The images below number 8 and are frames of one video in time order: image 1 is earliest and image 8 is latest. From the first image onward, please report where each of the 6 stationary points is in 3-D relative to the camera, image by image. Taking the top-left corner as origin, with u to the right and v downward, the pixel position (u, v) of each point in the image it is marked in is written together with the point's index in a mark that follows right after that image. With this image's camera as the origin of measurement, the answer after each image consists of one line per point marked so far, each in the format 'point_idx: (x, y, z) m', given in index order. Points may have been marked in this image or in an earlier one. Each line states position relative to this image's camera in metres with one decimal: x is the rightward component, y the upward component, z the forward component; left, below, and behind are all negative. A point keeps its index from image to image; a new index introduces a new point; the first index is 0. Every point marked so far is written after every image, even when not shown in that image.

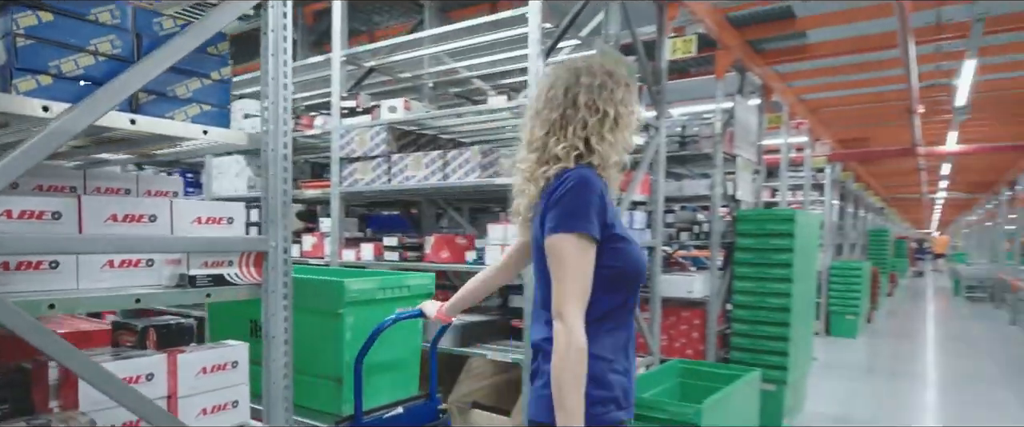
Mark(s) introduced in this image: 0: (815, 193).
0: (+4.3, +0.3, +8.9) m
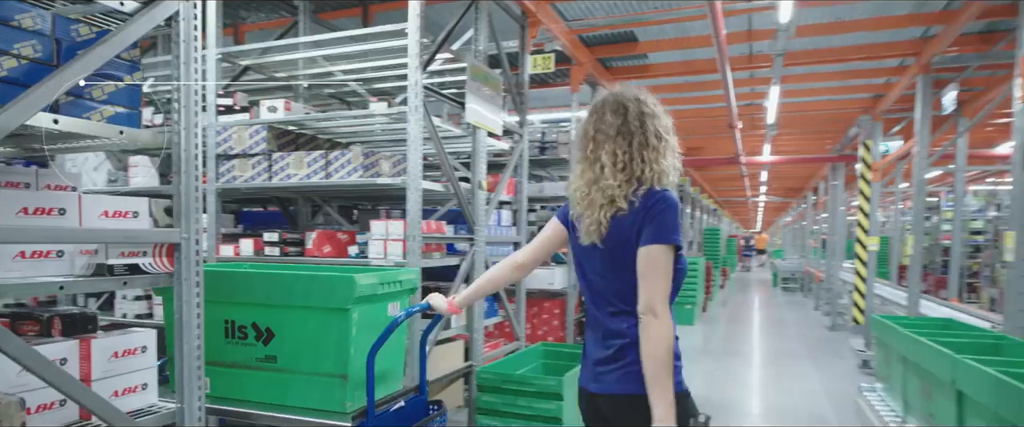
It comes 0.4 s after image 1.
0: (+2.2, +0.3, +9.8) m
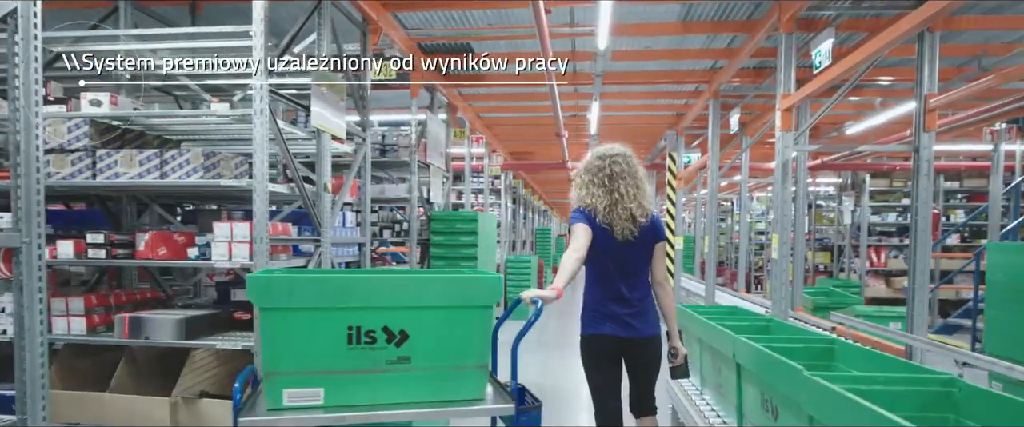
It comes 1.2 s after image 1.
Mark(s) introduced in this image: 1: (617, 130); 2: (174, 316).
0: (-0.3, +0.3, +10.3) m
1: (+1.3, +1.1, +8.2) m
2: (-1.5, -0.4, +2.7) m
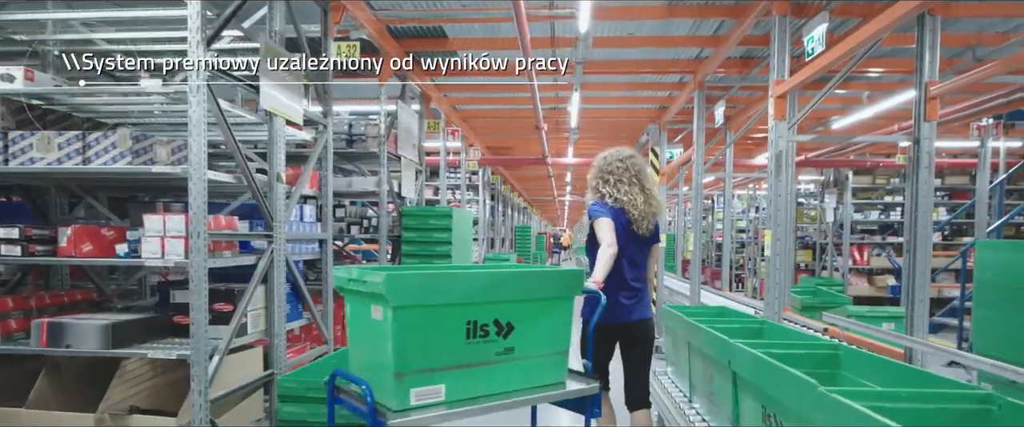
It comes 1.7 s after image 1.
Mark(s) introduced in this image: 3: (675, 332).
0: (-0.7, +0.3, +10.0) m
1: (+1.1, +1.1, +8.0) m
2: (-1.6, -0.4, +2.4) m
3: (+0.9, -0.7, +3.6) m
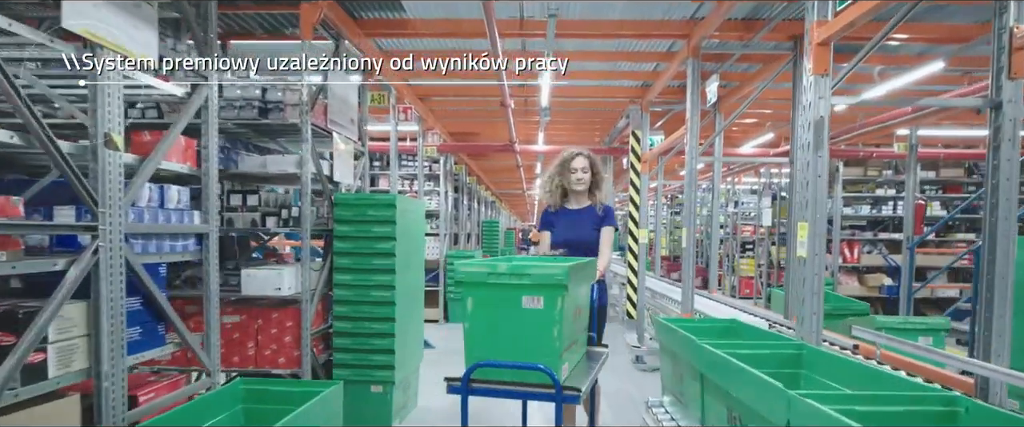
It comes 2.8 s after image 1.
0: (-1.2, +0.4, +9.1) m
1: (+0.7, +1.2, +7.1) m
2: (-1.7, -0.3, +1.4) m
3: (+0.7, -0.6, +2.8) m
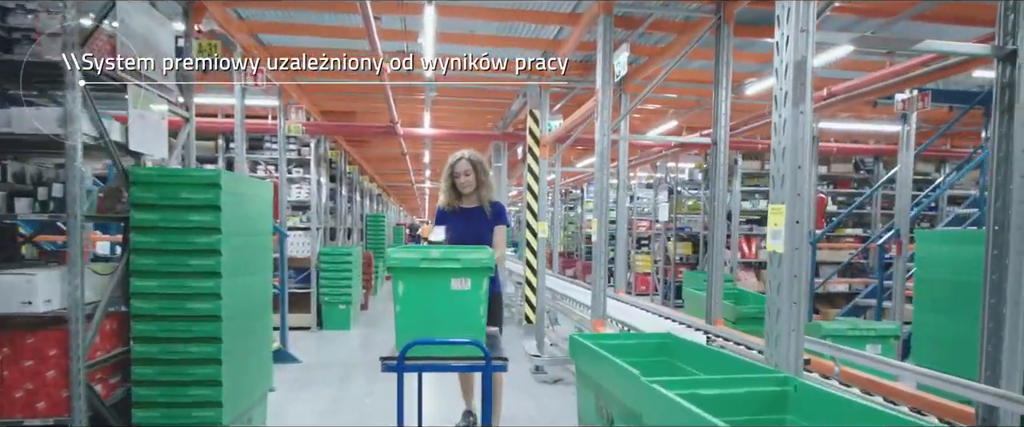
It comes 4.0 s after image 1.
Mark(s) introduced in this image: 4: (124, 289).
0: (-2.6, +0.5, +7.9) m
1: (-0.5, +1.3, +6.2) m
2: (-1.9, -0.3, +0.2) m
3: (+0.3, -0.6, +2.0) m
4: (-1.9, -0.4, +3.1) m
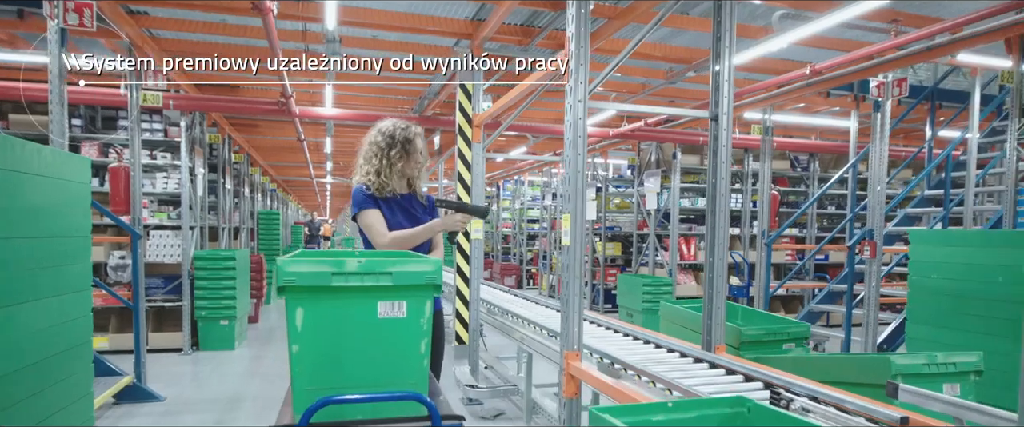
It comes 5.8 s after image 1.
0: (-3.4, +0.6, +6.3) m
1: (-1.1, +1.3, +5.1) m
2: (-1.6, -0.2, -1.1) m
3: (+0.3, -0.5, +0.9) m
4: (-2.0, -0.3, +1.7) m
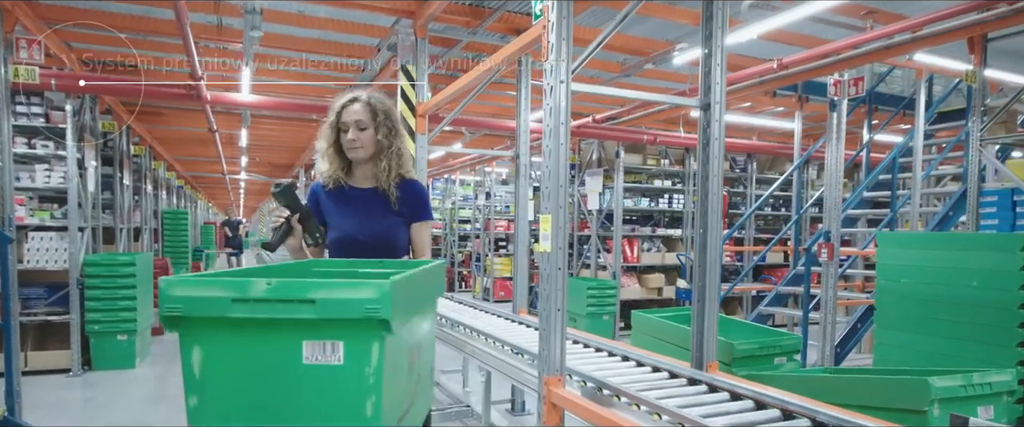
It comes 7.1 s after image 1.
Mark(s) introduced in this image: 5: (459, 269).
0: (-4.0, +0.6, +5.4) m
1: (-1.5, +1.3, +4.5) m
2: (-1.2, -0.2, -1.7) m
3: (+0.4, -0.5, +0.5) m
4: (-2.0, -0.3, +1.1) m
5: (-1.0, -1.1, +12.7) m
